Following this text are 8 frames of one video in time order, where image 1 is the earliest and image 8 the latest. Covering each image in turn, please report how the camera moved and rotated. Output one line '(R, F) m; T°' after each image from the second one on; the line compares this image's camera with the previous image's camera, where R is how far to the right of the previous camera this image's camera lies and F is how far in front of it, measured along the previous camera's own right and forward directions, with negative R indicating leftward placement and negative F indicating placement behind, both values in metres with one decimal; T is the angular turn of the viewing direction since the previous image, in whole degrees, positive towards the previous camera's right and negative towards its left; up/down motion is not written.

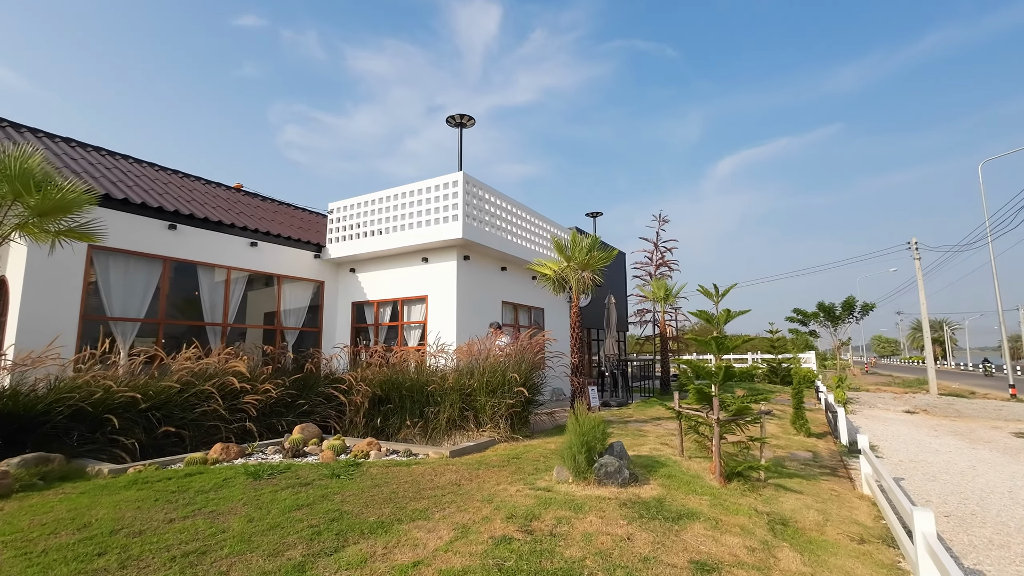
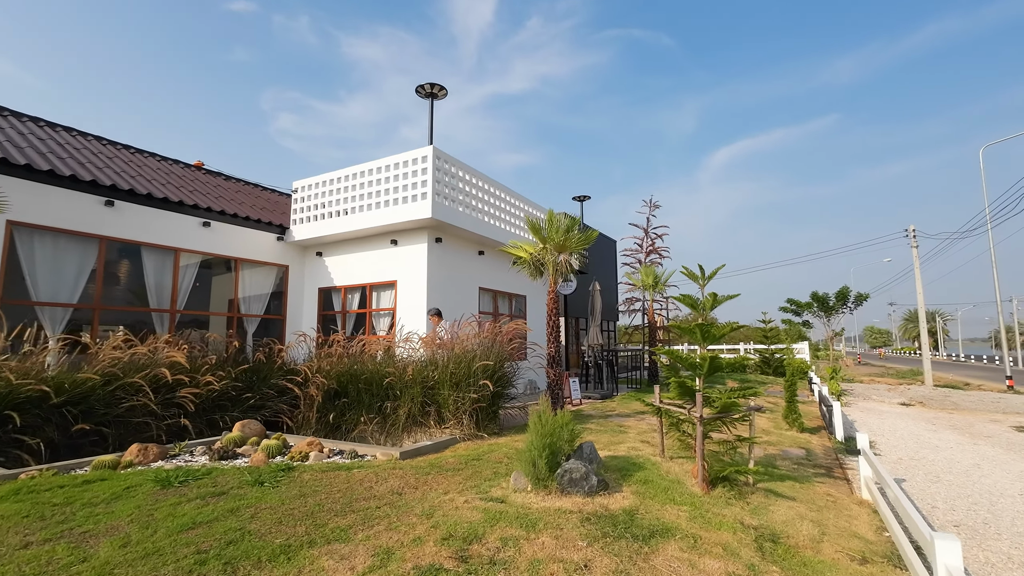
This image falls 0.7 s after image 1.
(+0.4, +0.7) m; +1°
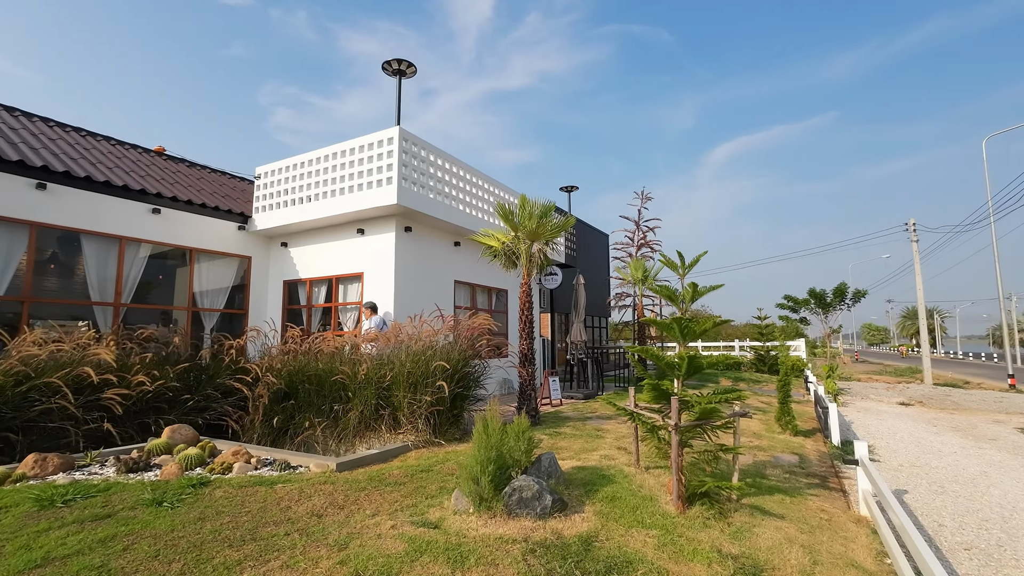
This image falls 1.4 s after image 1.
(+0.4, +0.6) m; 0°
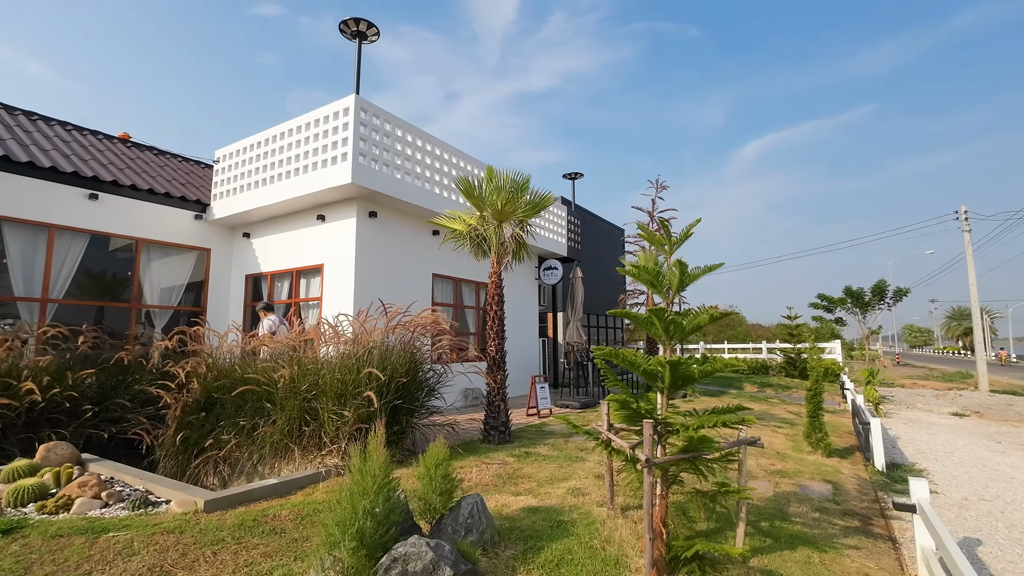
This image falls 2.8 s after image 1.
(+0.7, +1.1) m; -3°
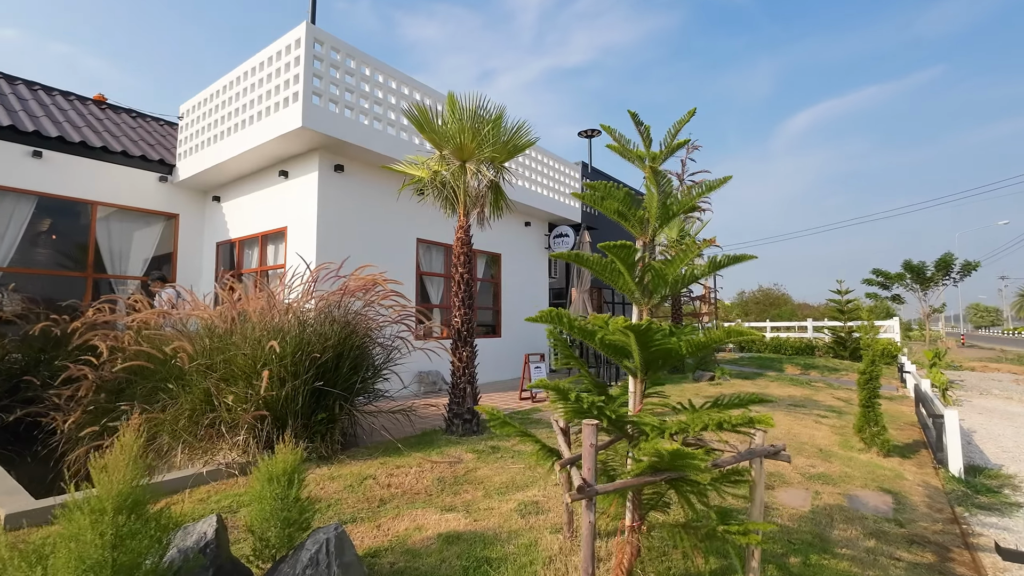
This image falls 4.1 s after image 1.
(+0.6, +1.1) m; -4°
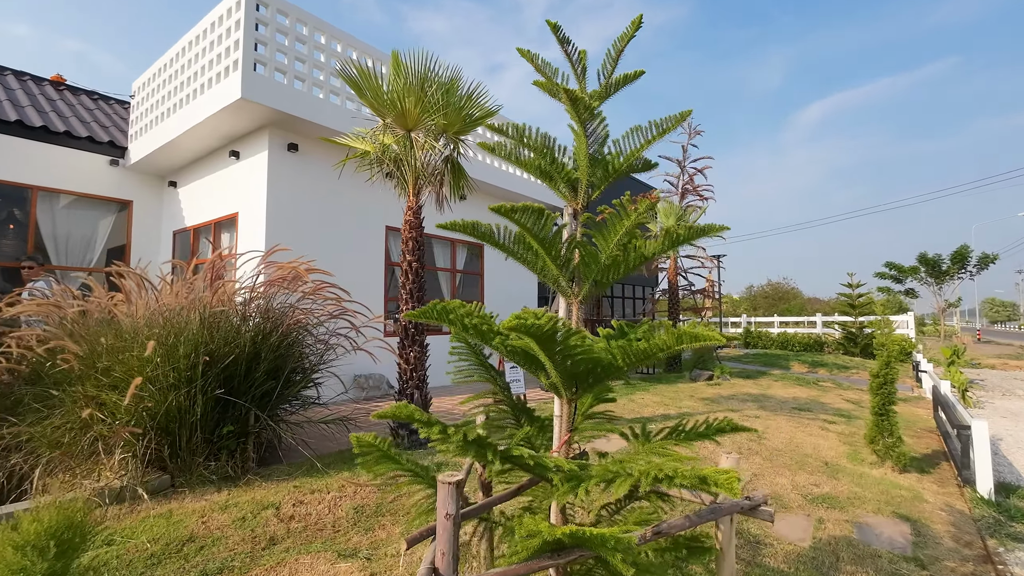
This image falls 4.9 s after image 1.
(+0.4, +0.6) m; -1°
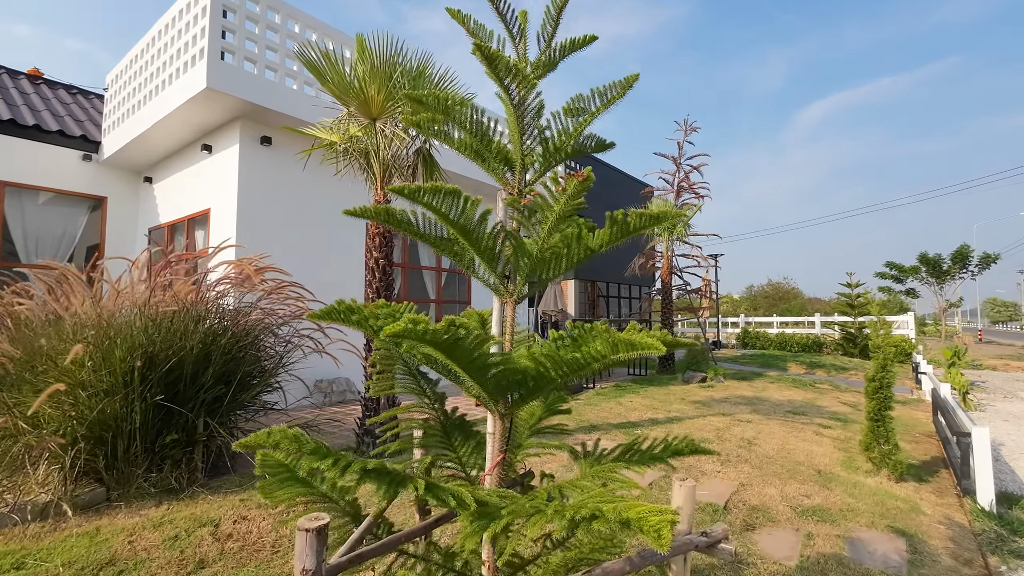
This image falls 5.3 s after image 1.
(+0.2, +0.2) m; 0°
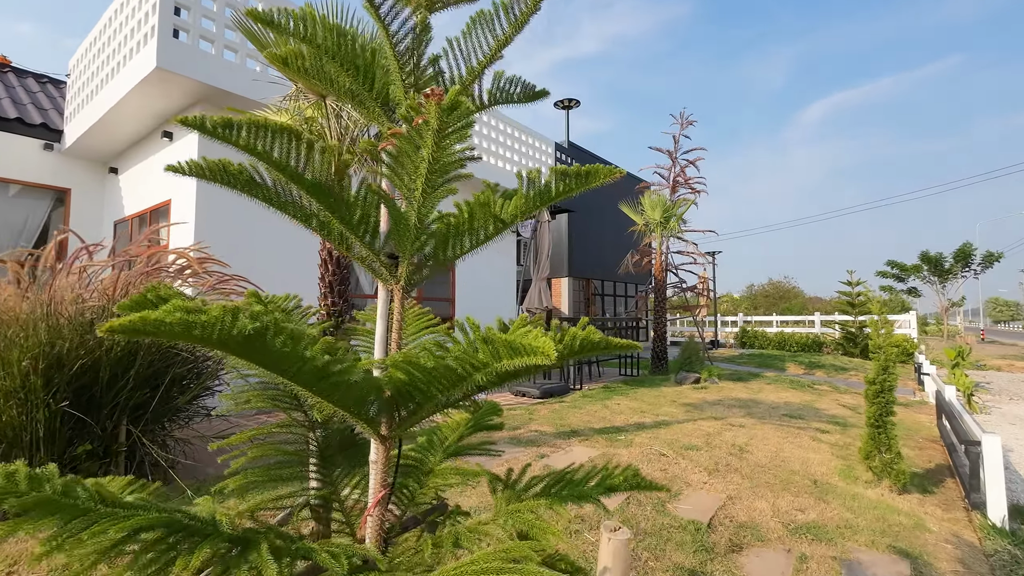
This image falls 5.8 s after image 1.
(+0.2, +0.3) m; 0°
